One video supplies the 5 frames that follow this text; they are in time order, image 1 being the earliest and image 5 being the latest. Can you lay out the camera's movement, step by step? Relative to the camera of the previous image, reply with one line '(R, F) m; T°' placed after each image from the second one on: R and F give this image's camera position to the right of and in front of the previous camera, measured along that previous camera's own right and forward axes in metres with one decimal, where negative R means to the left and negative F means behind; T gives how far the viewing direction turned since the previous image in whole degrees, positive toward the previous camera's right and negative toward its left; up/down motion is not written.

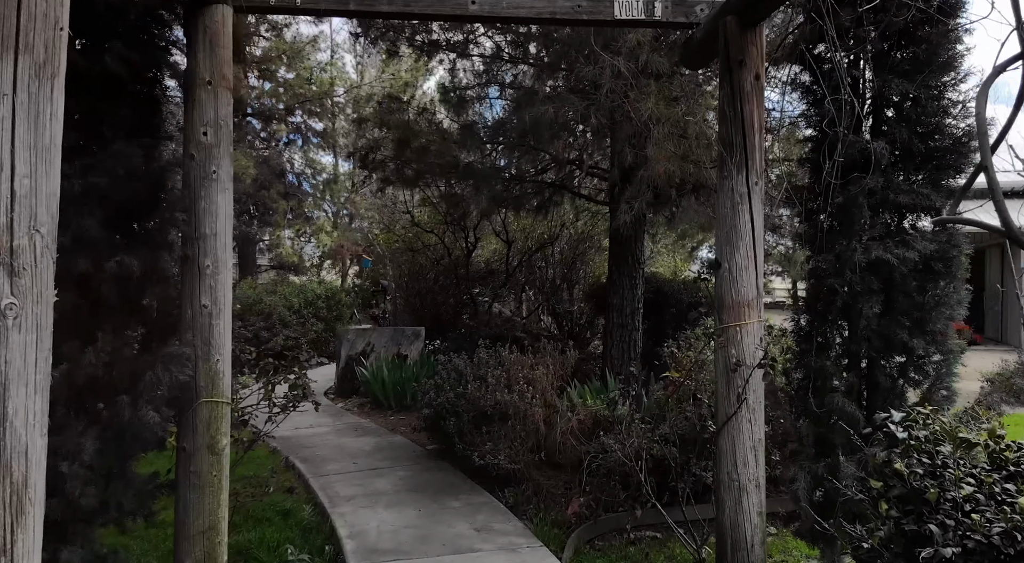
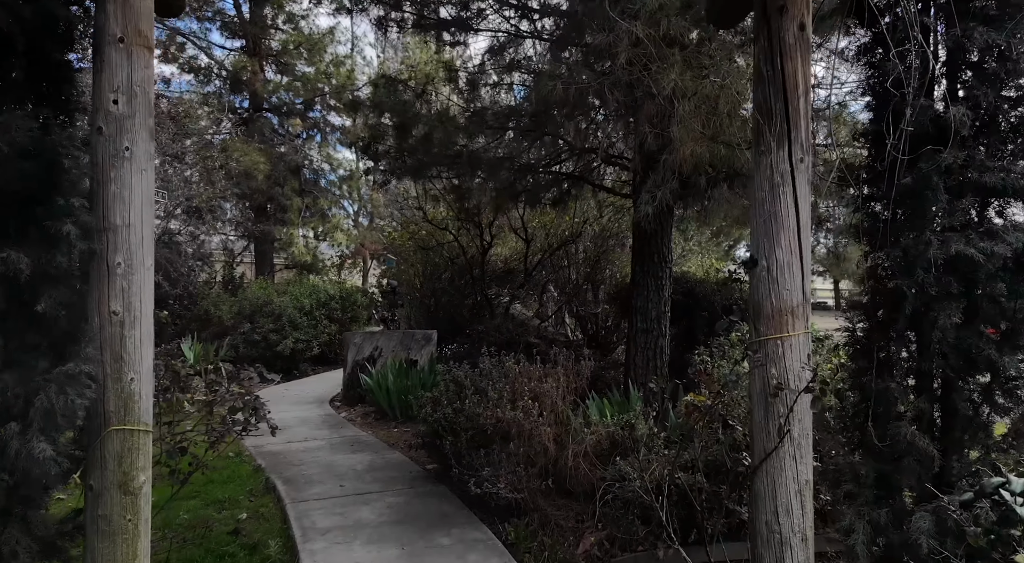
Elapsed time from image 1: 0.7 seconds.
(+0.2, +0.7) m; -3°
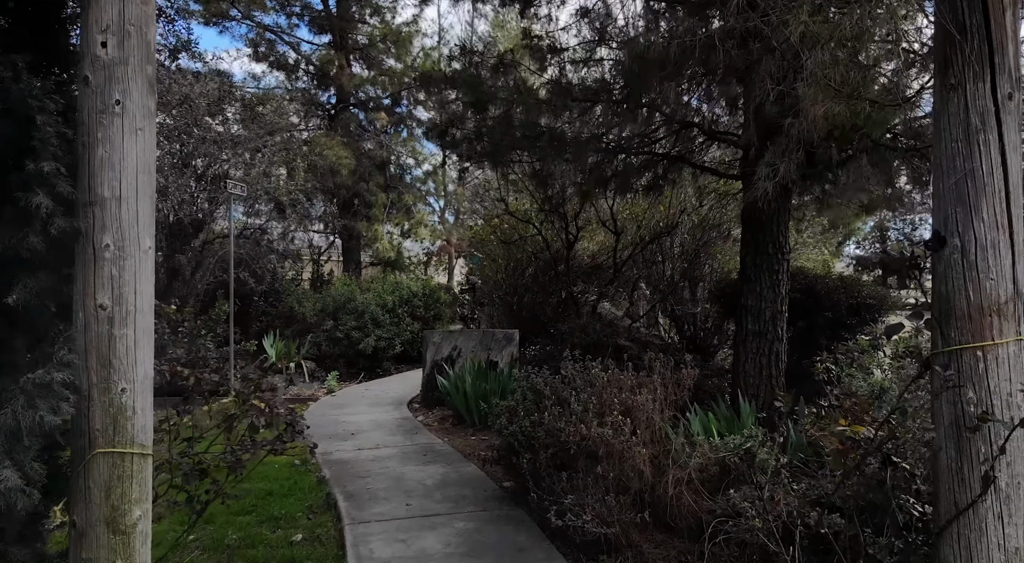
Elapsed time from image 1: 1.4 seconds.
(0.0, +0.7) m; -7°
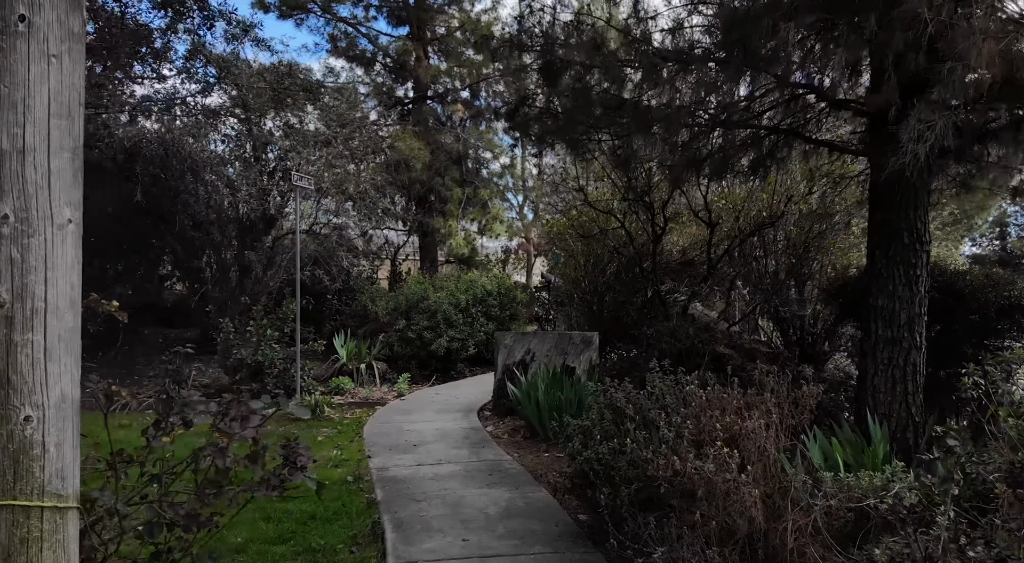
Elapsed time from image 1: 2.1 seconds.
(0.0, +0.8) m; -6°
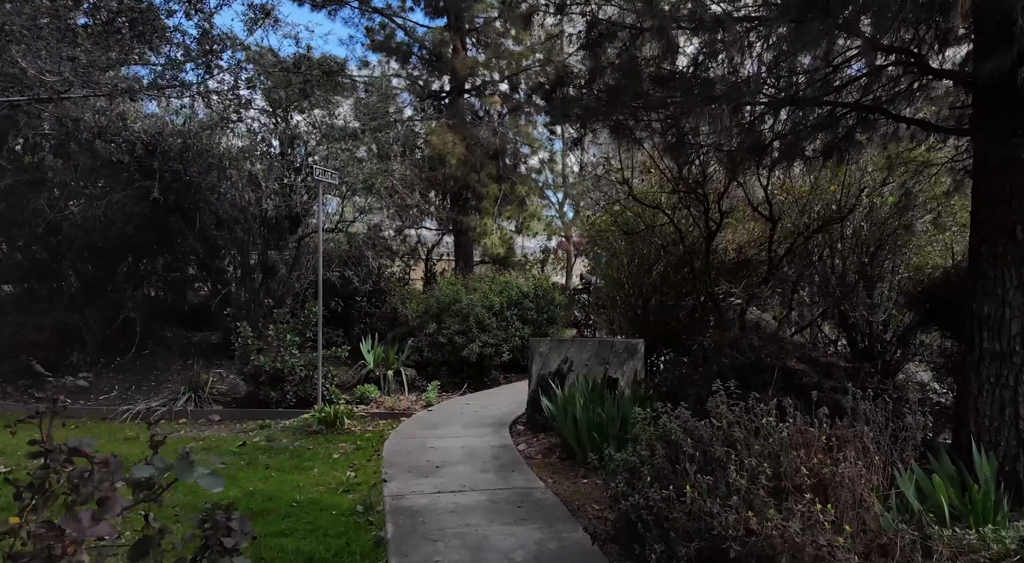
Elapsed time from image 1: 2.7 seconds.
(0.0, +0.7) m; -3°
